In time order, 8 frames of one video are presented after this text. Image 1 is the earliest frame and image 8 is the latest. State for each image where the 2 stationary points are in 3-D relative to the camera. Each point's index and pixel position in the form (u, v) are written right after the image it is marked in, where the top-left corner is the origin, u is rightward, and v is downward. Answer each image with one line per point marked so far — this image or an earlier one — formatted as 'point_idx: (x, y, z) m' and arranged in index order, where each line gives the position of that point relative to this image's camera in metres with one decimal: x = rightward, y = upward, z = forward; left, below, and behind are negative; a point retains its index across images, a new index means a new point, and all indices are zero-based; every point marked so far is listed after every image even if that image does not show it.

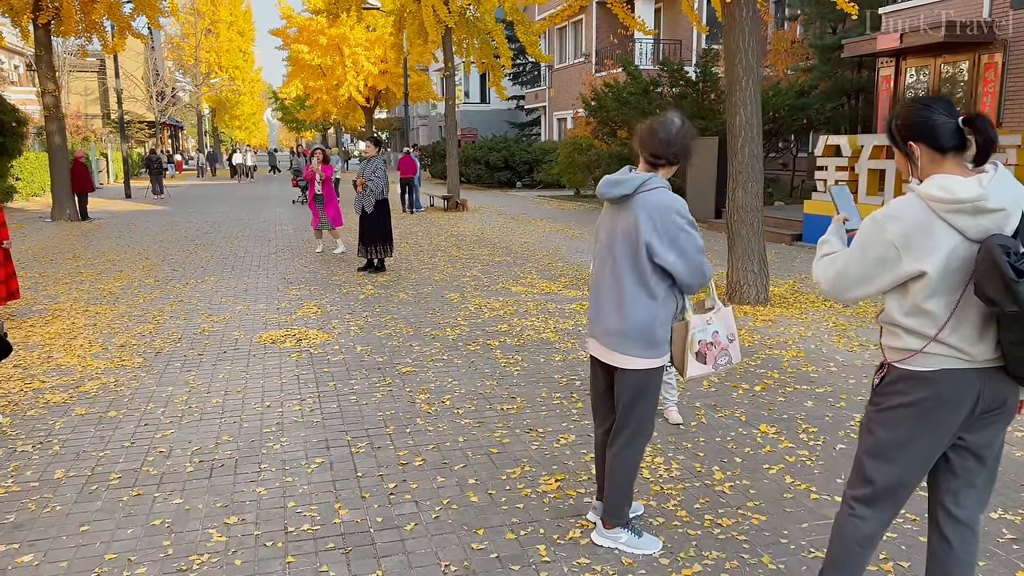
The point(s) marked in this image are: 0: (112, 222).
0: (-7.9, +1.3, +15.6) m
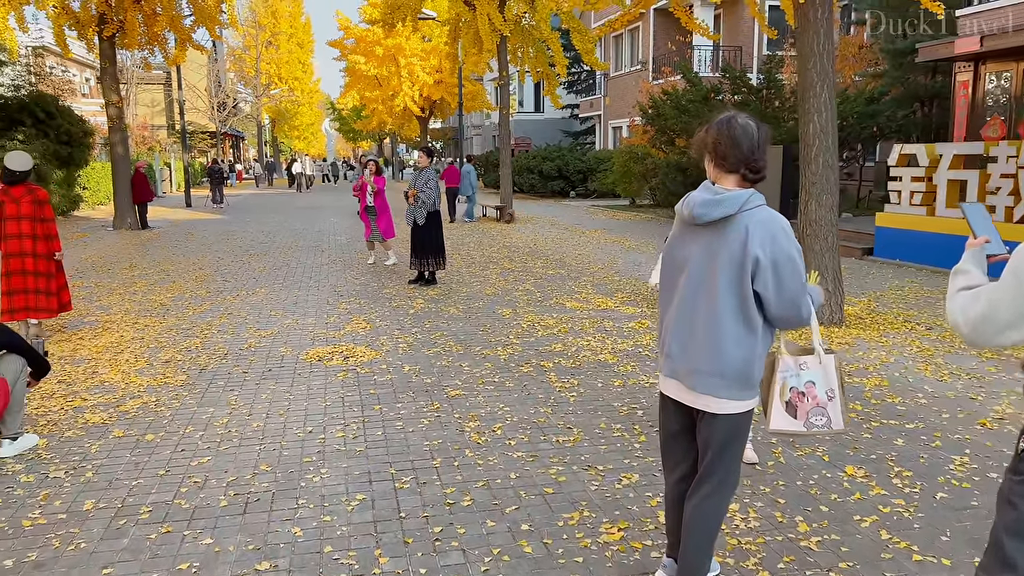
0: (-6.9, +1.1, +15.8) m
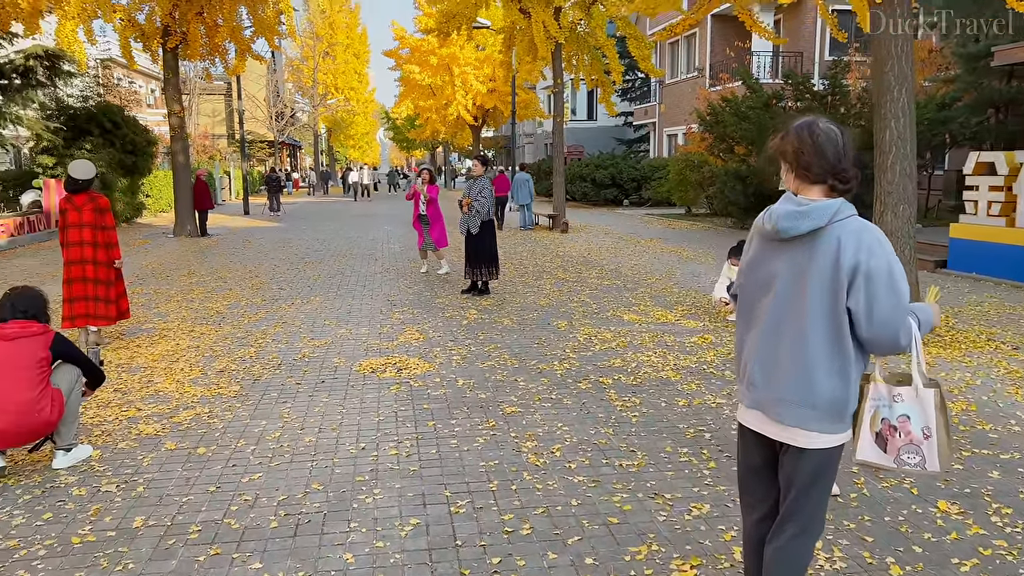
0: (-5.8, +1.0, +16.1) m
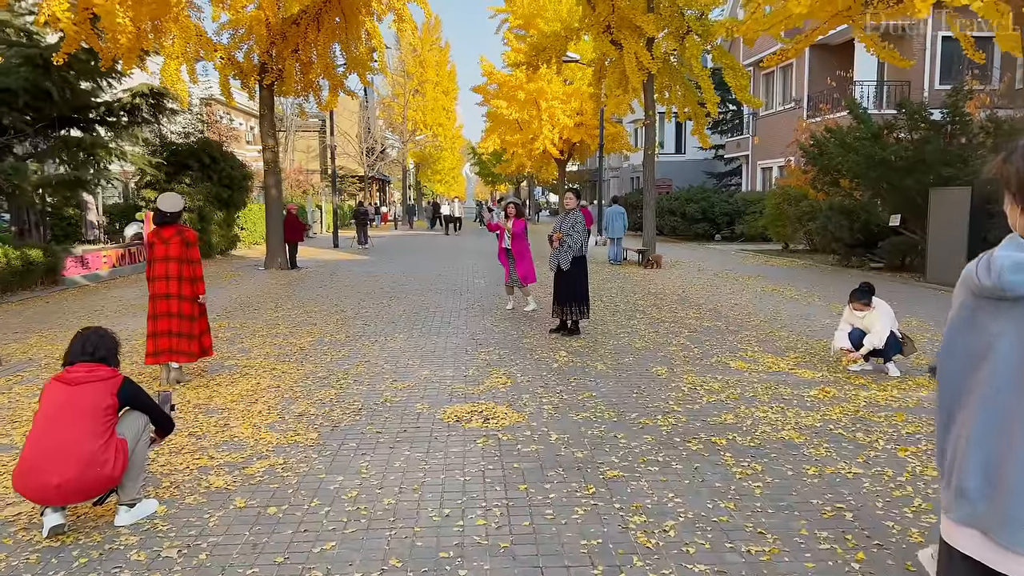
0: (-4.0, +0.3, +16.1) m
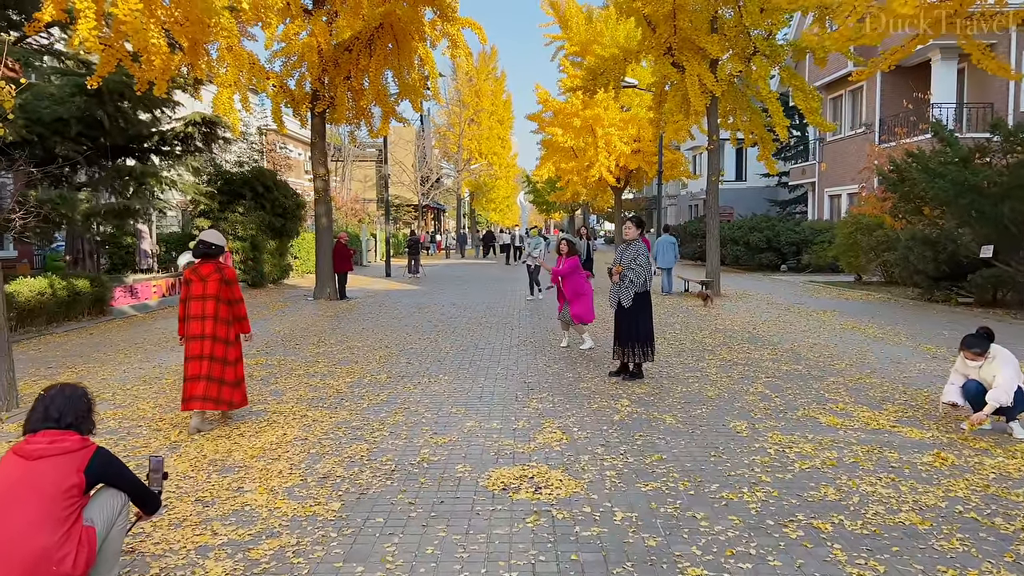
0: (-2.9, -0.3, +15.7) m
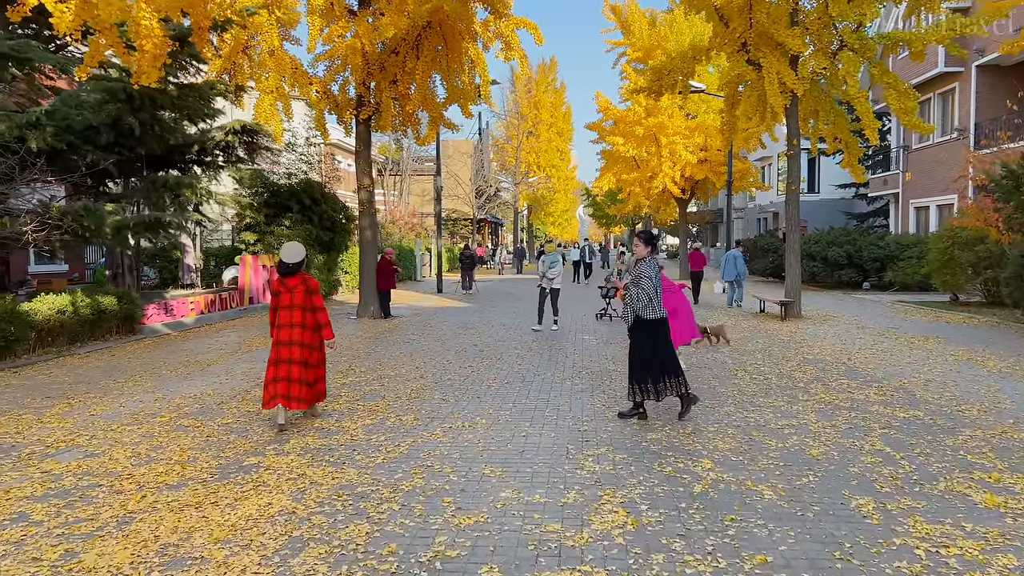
0: (-1.9, -0.6, +14.6) m
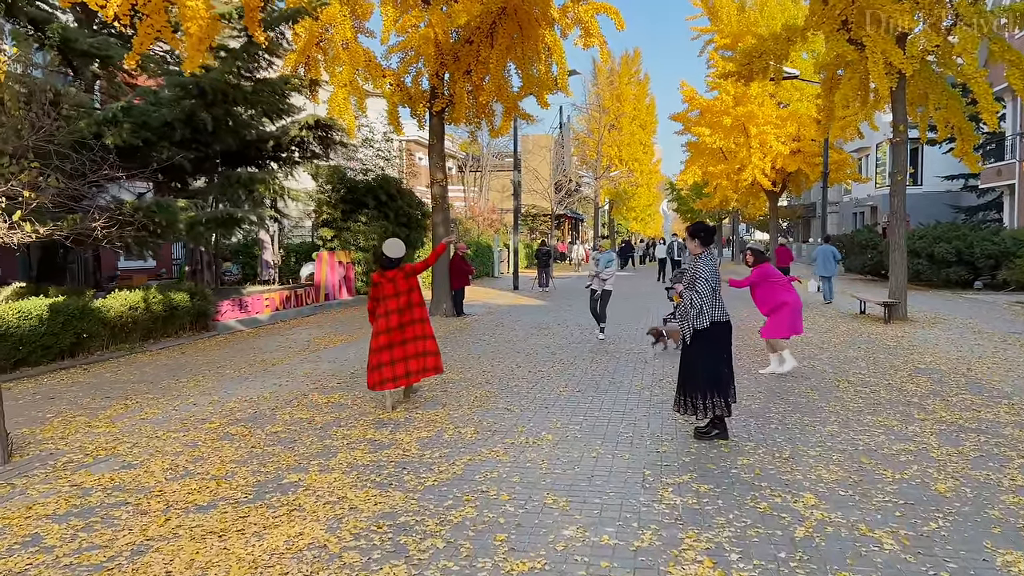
0: (-0.5, -0.6, +14.1) m
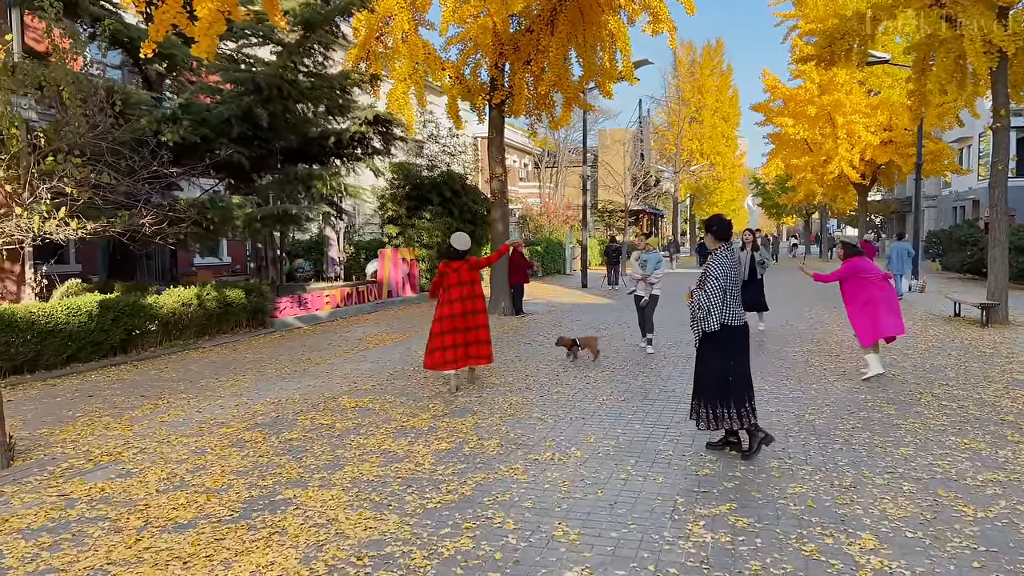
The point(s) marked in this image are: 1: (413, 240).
0: (+0.5, -0.5, +13.6) m
1: (-2.3, +1.1, +18.5) m
